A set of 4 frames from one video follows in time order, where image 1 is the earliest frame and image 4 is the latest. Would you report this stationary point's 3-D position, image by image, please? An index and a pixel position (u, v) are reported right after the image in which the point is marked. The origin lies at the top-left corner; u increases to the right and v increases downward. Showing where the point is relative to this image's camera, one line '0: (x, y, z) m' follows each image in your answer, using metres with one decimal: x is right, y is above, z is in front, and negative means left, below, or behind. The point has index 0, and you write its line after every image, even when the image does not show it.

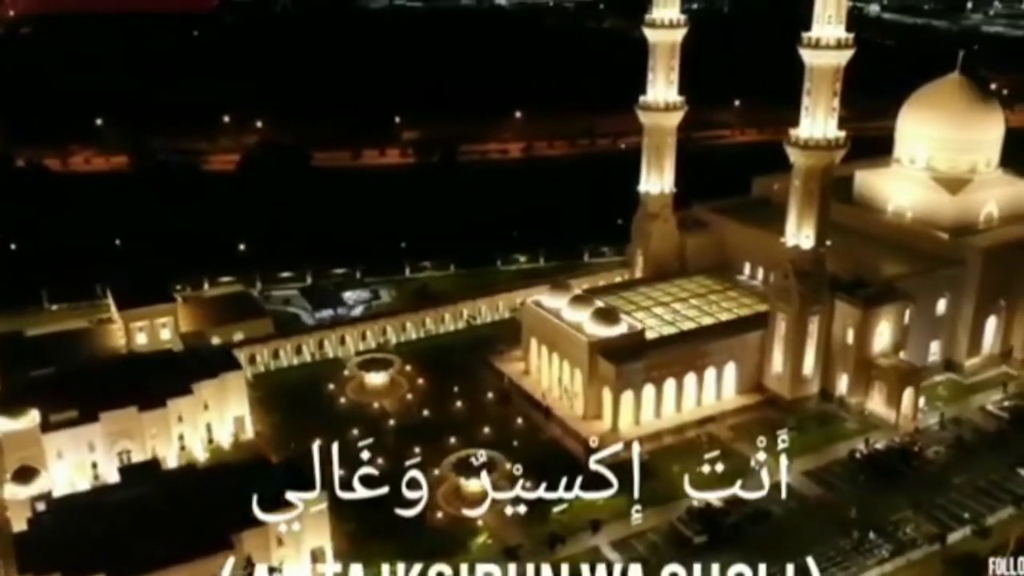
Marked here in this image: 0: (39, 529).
0: (-9.5, -4.9, +19.2) m
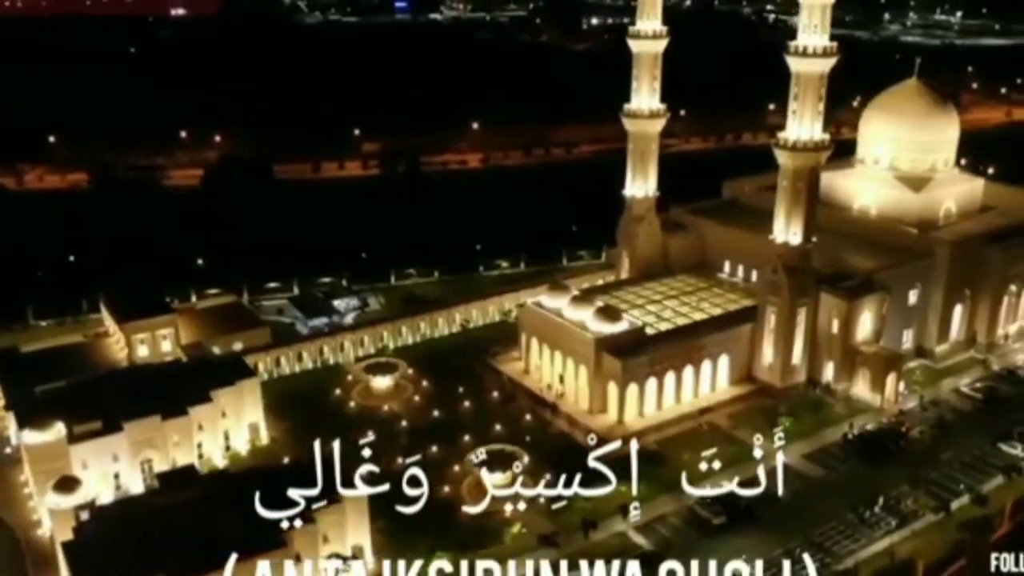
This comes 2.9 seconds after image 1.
0: (-8.7, -5.1, +19.4) m
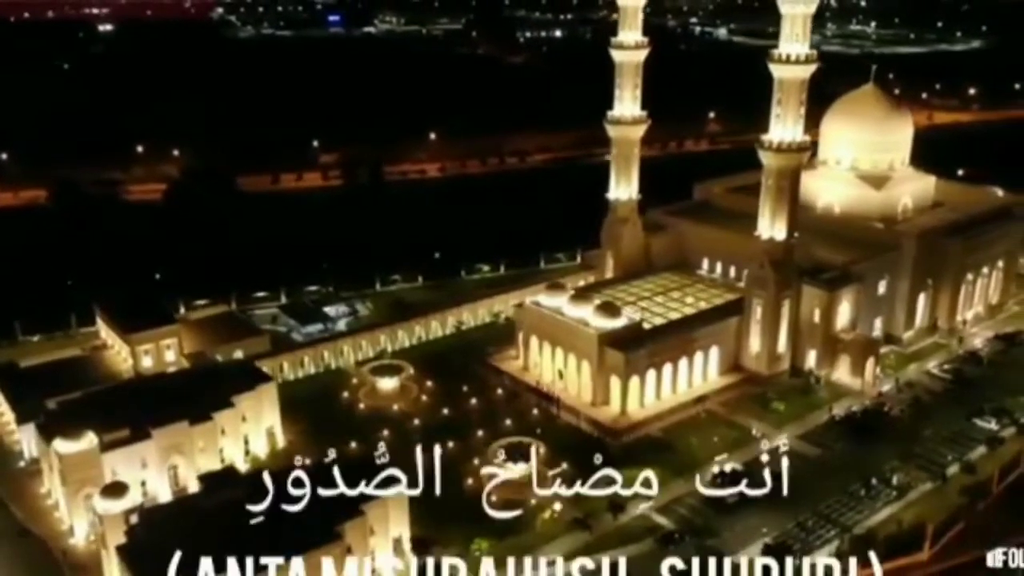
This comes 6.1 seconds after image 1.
0: (-7.7, -5.2, +19.7) m
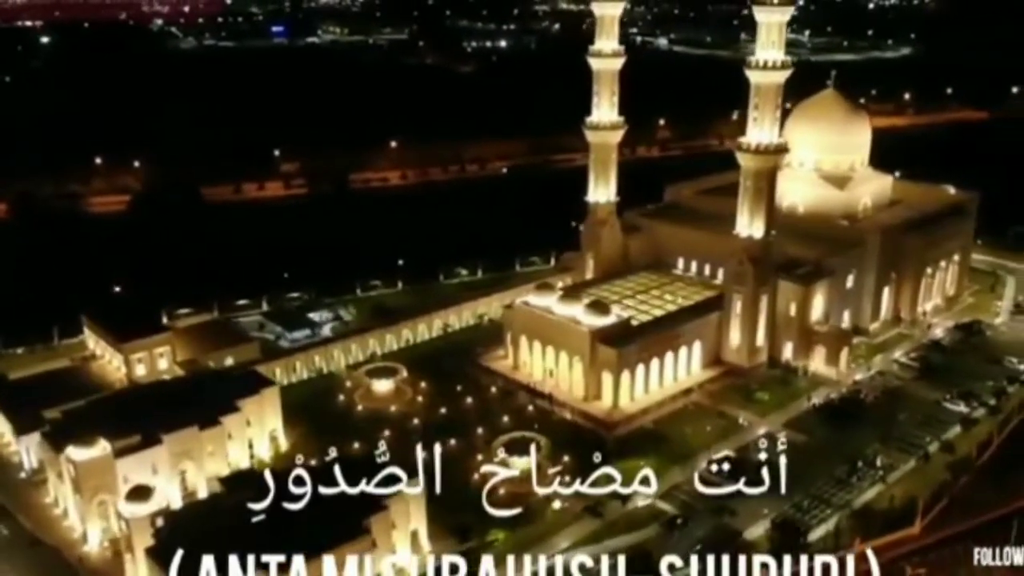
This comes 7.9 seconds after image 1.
0: (-7.3, -5.3, +19.9) m
